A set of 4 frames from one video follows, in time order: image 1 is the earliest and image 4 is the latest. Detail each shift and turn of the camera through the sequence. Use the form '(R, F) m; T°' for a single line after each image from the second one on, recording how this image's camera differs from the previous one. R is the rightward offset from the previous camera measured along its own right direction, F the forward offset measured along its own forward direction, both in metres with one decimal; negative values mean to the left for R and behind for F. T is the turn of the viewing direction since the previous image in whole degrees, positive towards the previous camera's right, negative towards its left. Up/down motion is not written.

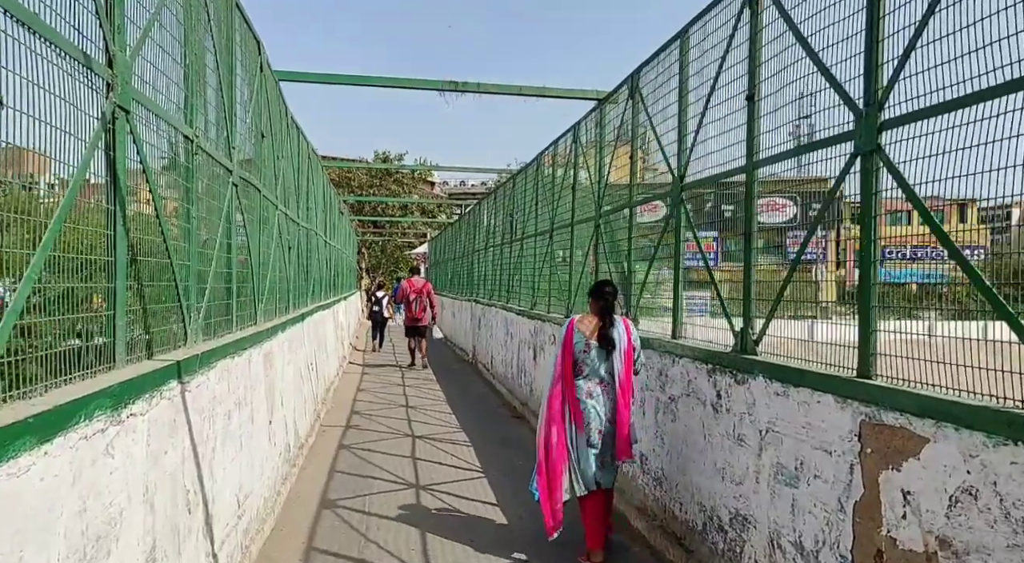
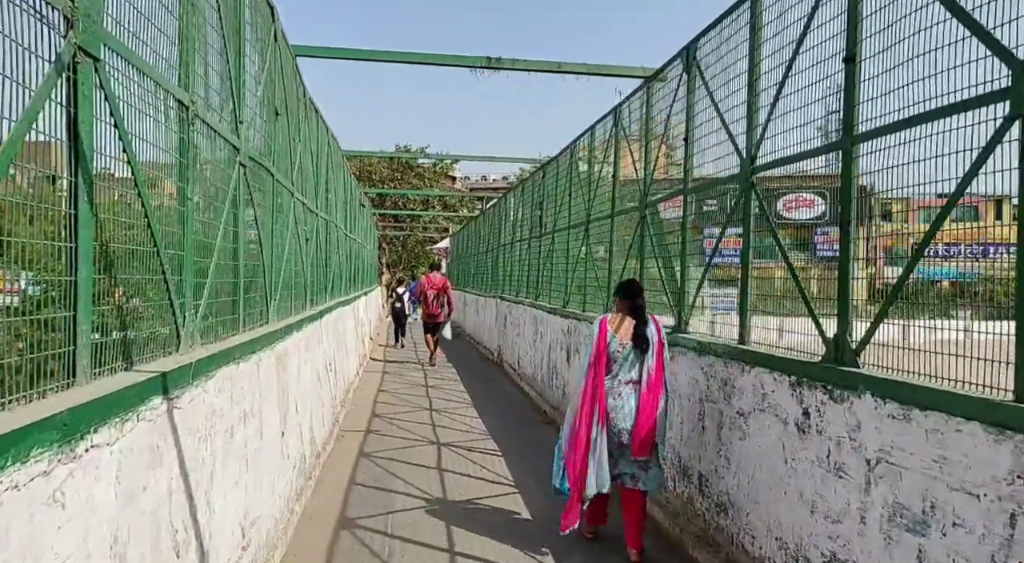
(-0.1, +0.6) m; -2°
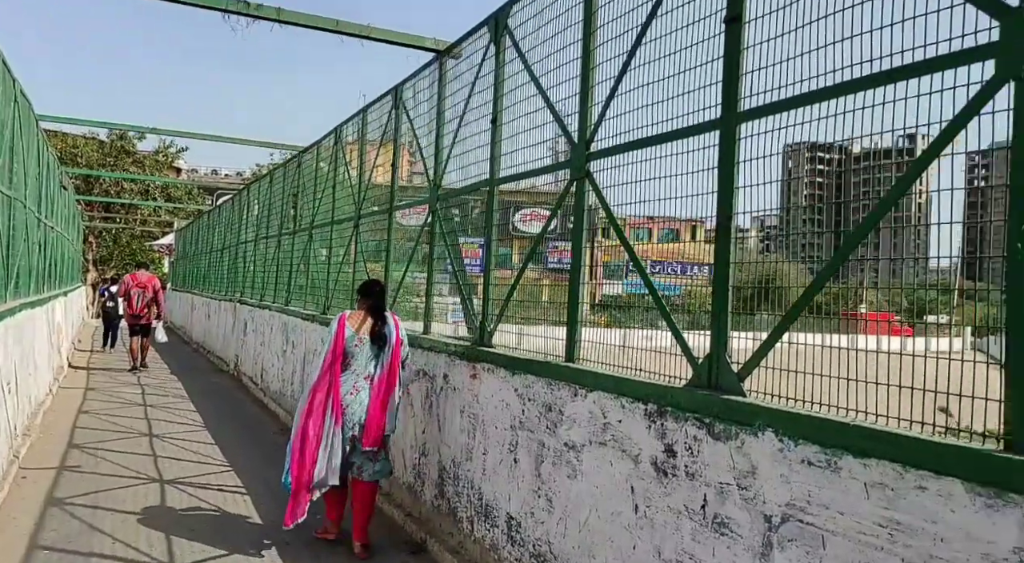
(-0.2, +1.0) m; +20°
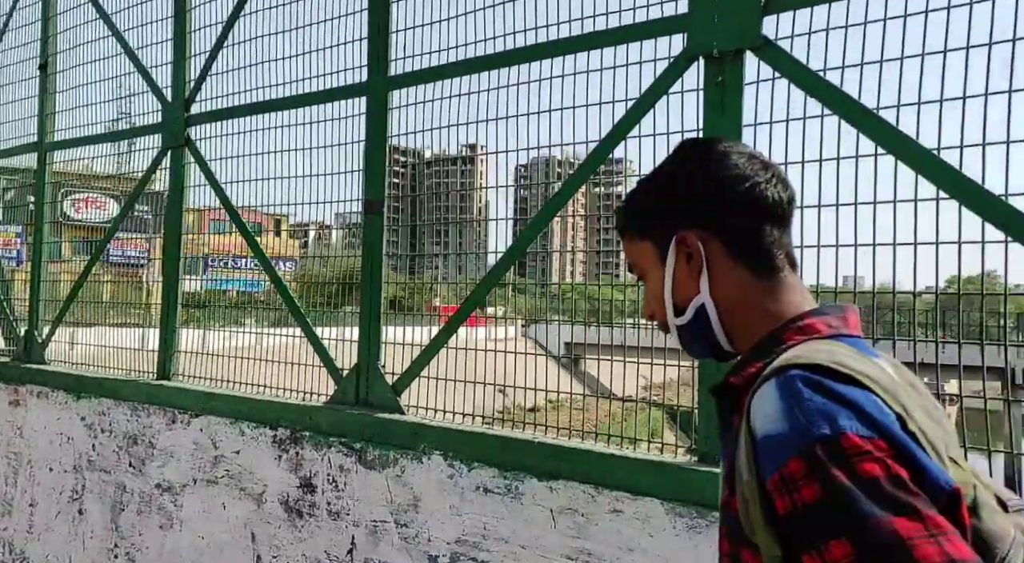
(0.0, +0.6) m; +31°
